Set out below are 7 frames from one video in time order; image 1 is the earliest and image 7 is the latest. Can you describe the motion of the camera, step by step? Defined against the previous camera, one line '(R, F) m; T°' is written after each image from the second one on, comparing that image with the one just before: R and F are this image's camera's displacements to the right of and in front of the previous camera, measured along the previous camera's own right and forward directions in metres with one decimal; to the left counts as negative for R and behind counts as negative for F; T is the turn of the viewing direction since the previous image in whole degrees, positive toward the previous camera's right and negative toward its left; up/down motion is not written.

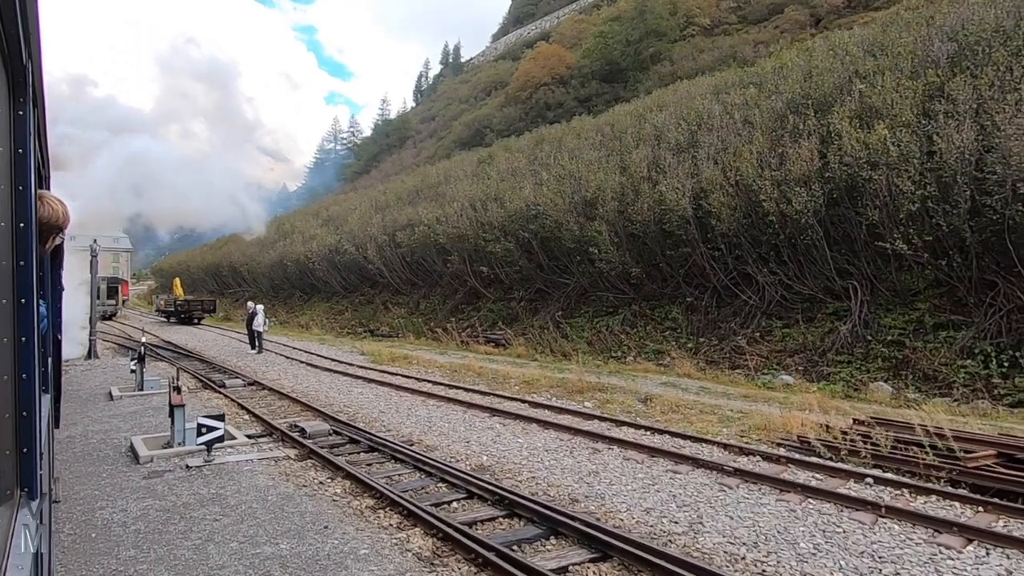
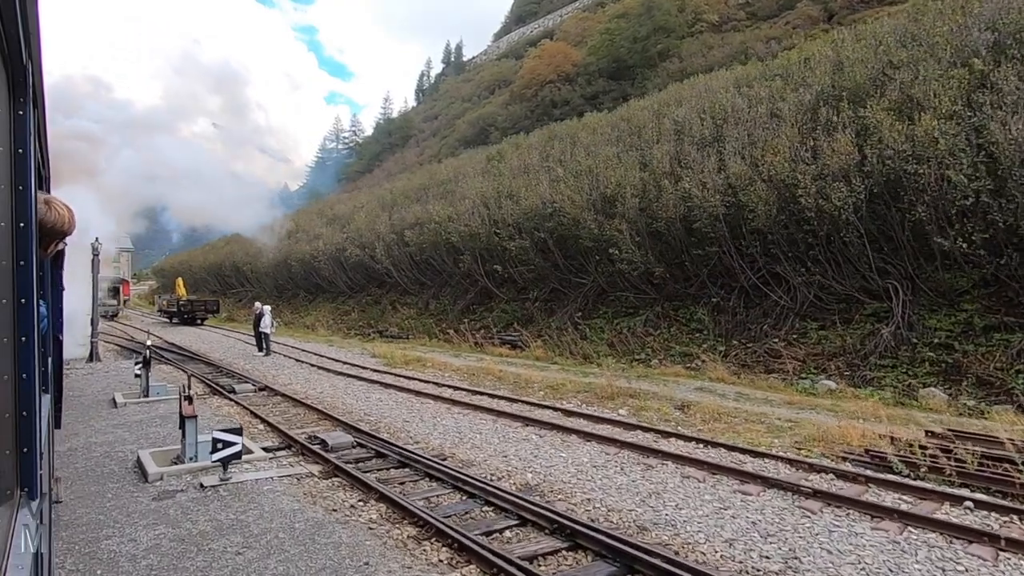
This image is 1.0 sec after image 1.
(-0.4, +0.7) m; 0°
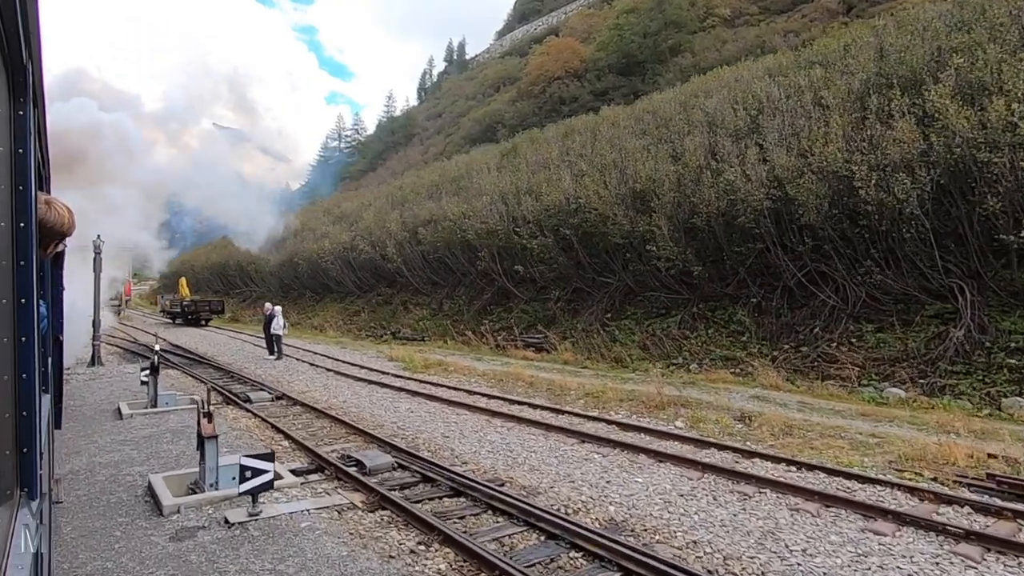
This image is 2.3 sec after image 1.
(-0.6, +1.0) m; 0°
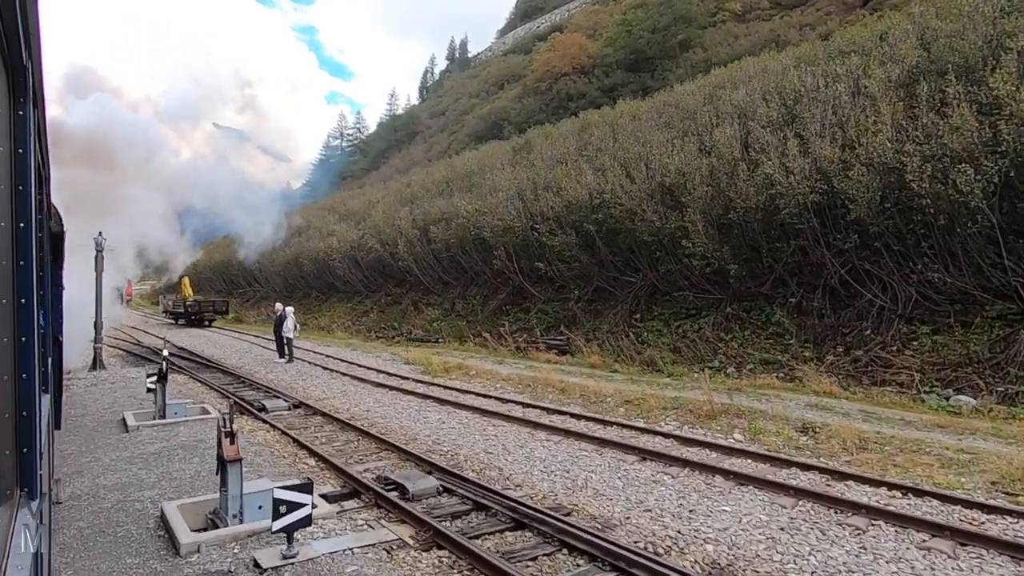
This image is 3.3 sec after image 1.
(-0.5, +0.9) m; 0°
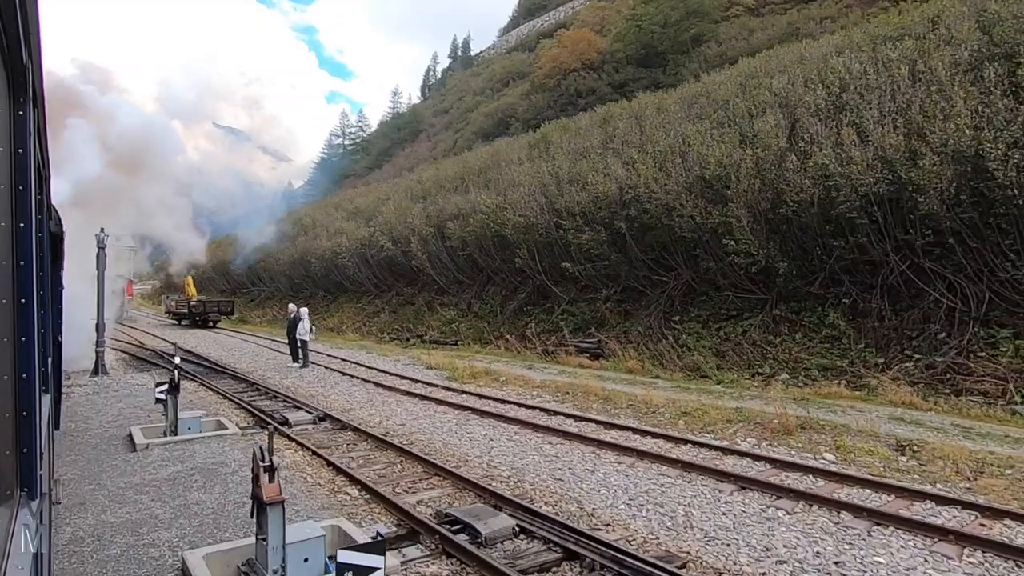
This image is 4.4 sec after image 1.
(-0.6, +1.1) m; 0°
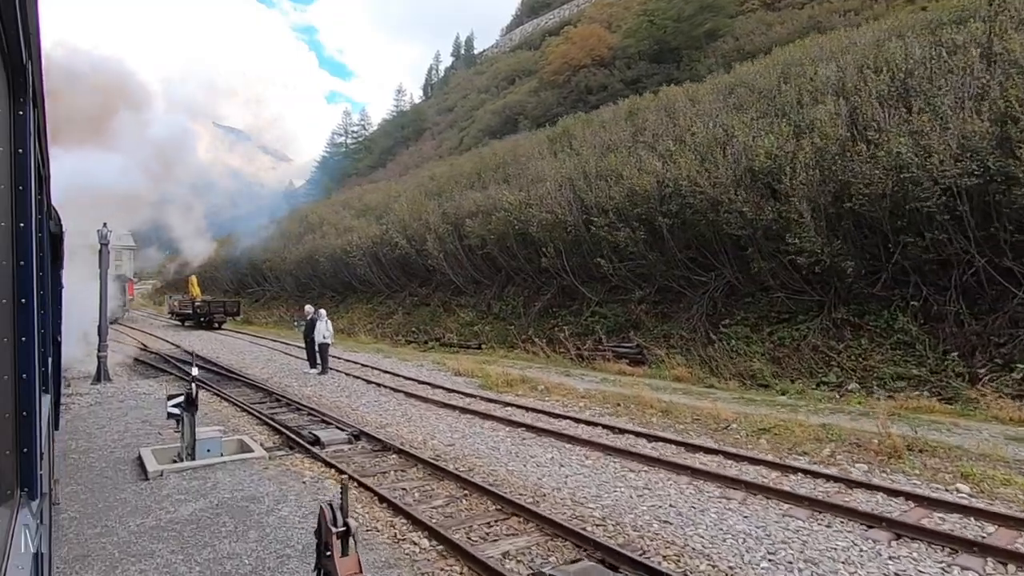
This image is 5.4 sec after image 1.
(-0.7, +1.2) m; 0°
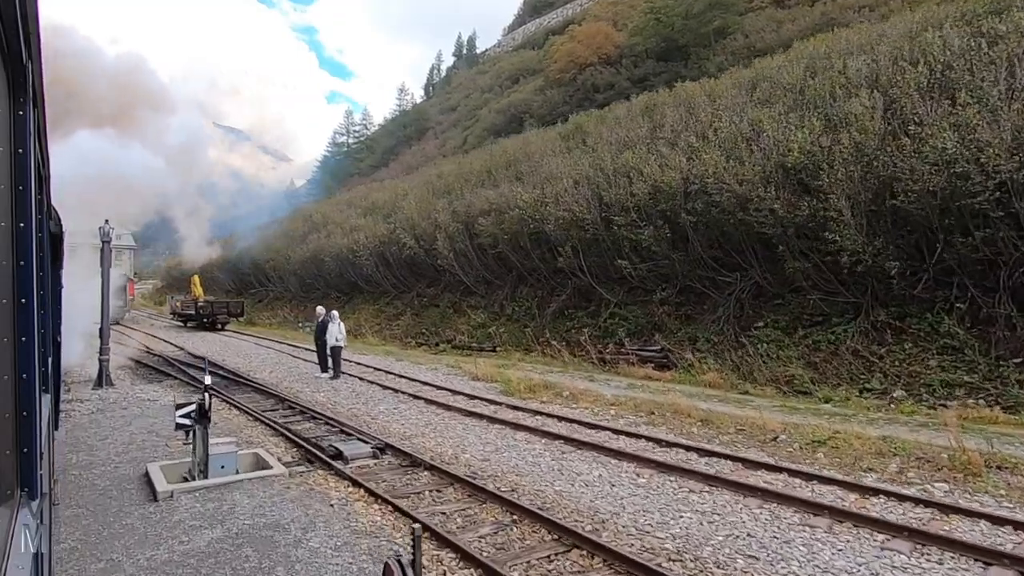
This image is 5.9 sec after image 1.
(-0.4, +0.7) m; 0°
